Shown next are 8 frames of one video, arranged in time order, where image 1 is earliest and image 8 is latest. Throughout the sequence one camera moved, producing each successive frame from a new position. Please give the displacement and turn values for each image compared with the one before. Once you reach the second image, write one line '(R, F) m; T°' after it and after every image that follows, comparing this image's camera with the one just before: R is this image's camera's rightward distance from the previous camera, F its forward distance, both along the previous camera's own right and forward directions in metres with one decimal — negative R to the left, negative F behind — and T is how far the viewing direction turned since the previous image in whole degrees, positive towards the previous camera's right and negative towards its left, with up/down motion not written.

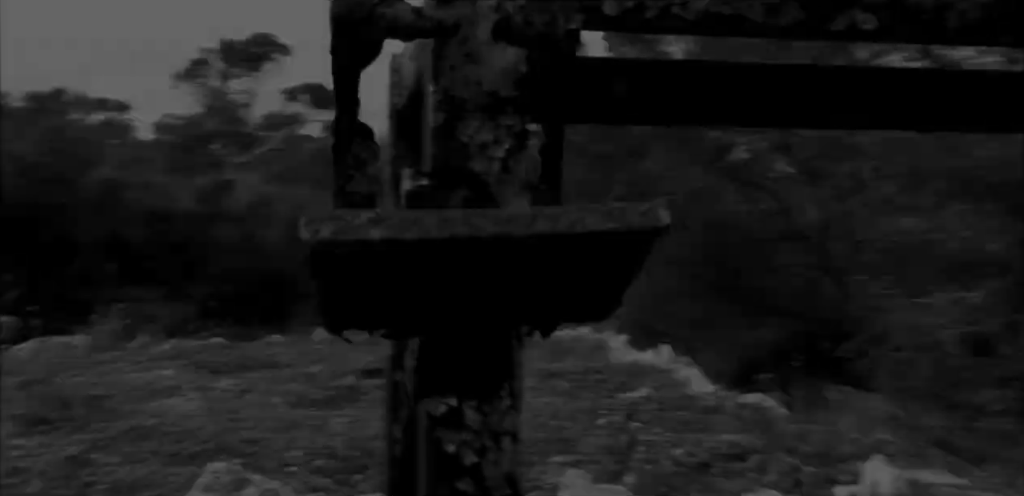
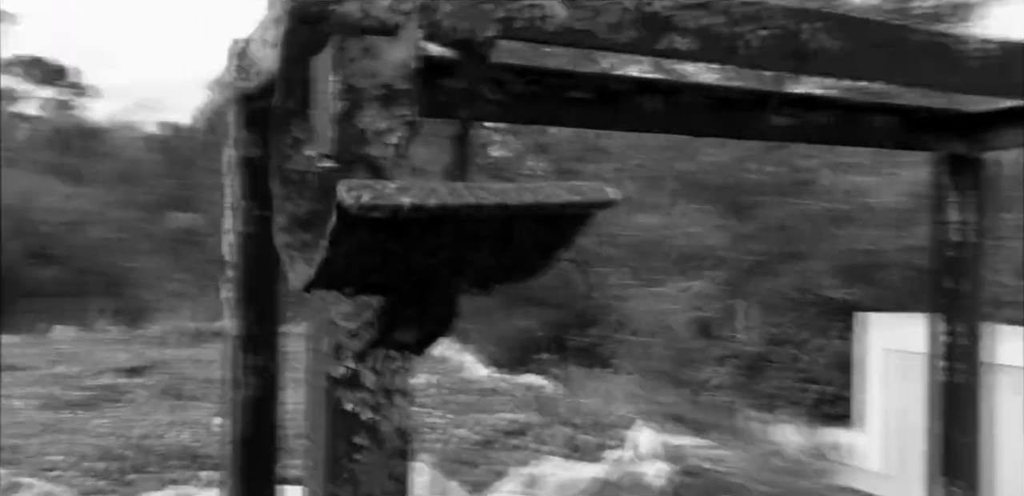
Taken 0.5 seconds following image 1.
(-0.1, -0.1) m; +14°
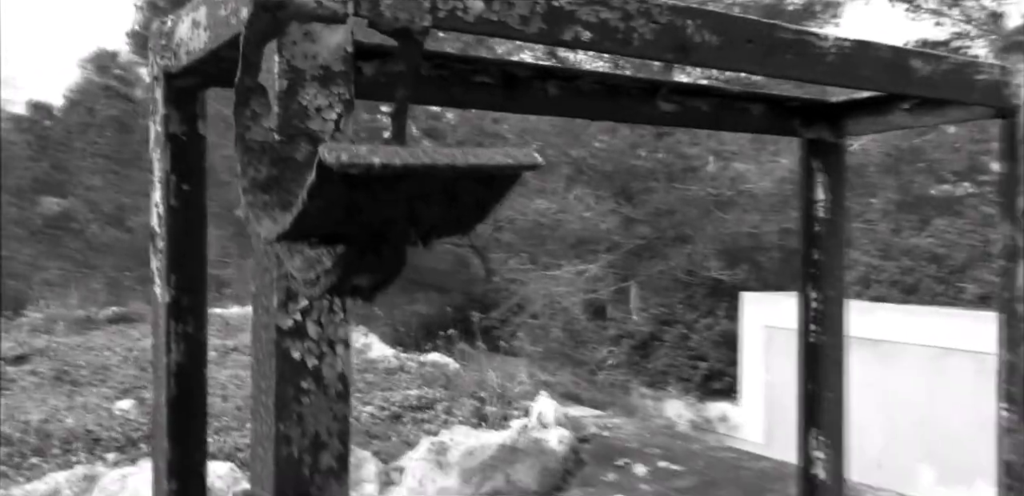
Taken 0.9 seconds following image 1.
(0.0, -0.1) m; +6°
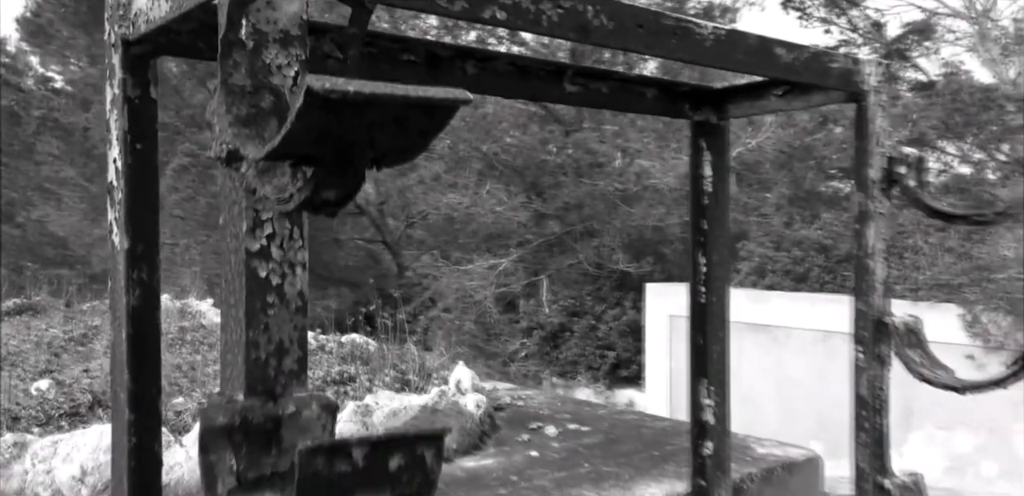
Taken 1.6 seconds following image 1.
(0.0, -0.2) m; +5°
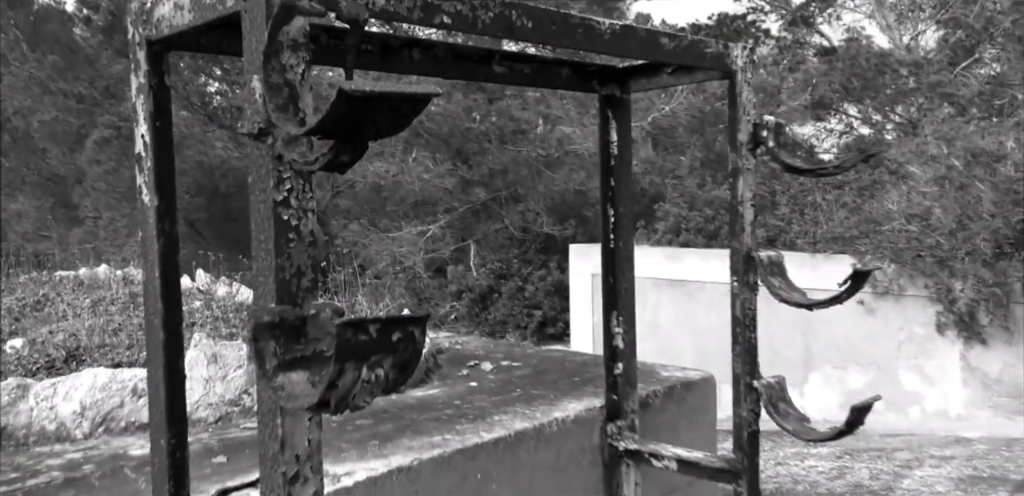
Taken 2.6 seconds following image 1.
(0.0, -0.4) m; +4°
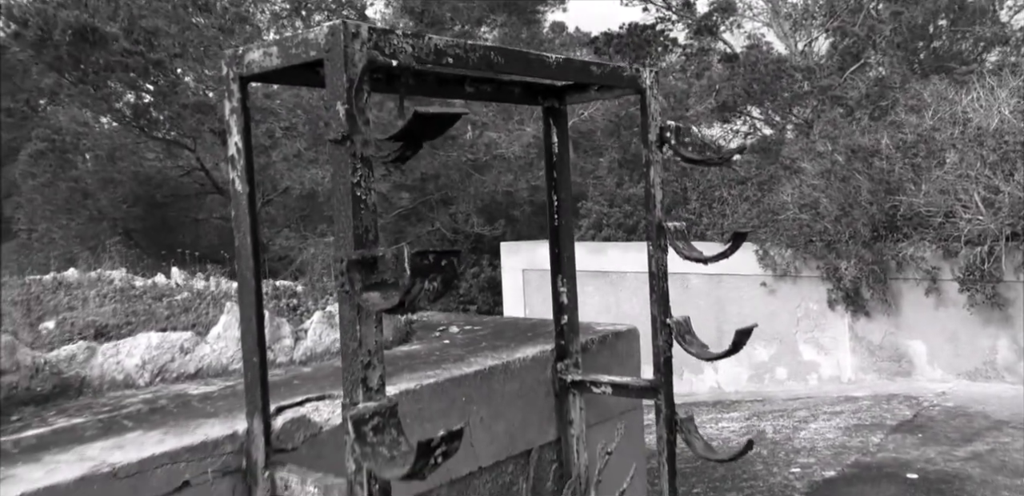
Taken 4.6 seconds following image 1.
(-0.2, -0.8) m; +5°
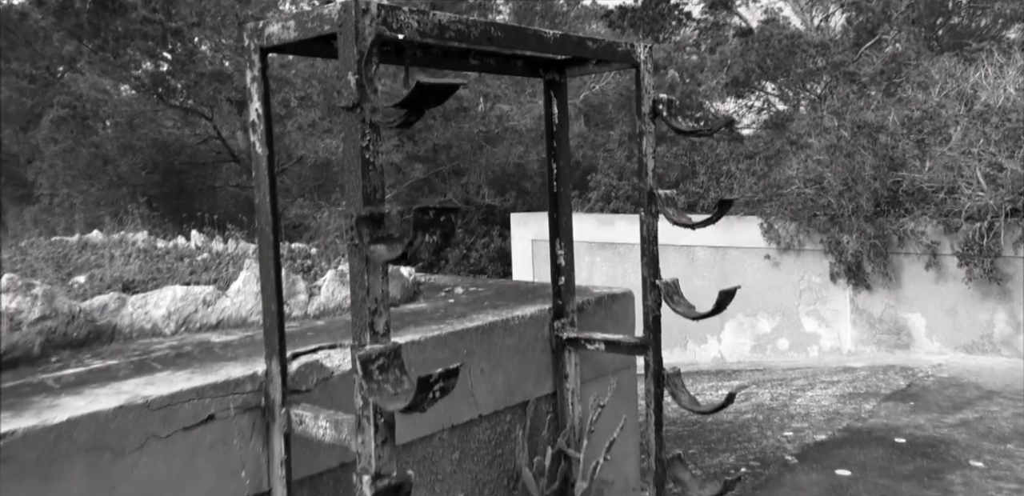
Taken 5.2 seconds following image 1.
(0.0, -0.2) m; -1°
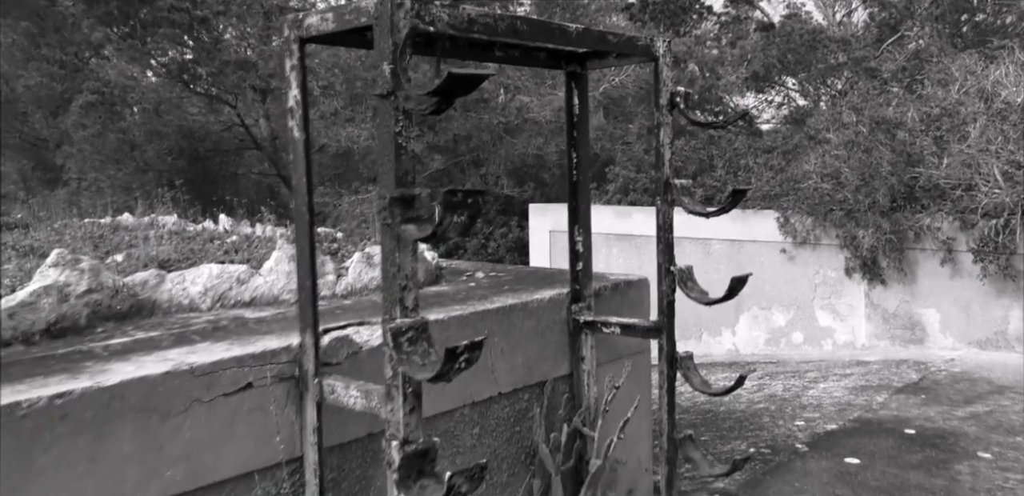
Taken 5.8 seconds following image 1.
(0.0, -0.1) m; -1°
